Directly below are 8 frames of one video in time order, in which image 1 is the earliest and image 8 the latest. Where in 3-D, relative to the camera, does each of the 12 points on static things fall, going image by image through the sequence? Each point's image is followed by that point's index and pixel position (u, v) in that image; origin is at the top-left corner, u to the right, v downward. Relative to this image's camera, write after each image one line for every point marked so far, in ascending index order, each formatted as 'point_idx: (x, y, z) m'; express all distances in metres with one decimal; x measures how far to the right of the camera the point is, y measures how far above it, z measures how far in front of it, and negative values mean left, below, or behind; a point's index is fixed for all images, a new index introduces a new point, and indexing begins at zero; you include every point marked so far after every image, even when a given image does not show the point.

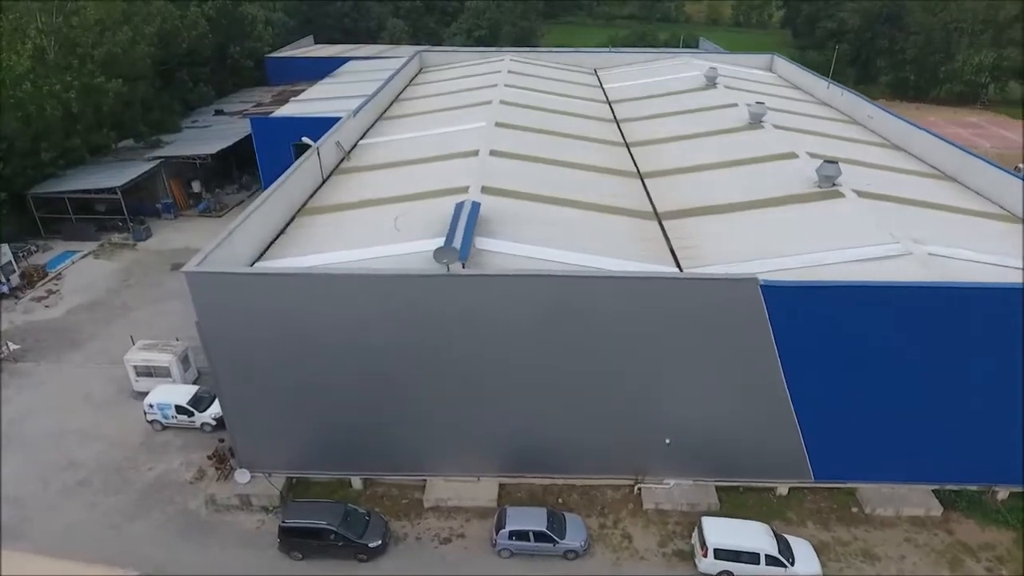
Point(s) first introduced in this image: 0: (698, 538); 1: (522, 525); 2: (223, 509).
0: (+3.3, -4.4, +11.7) m
1: (+0.2, -4.2, +11.9) m
2: (-5.7, -4.4, +13.1) m
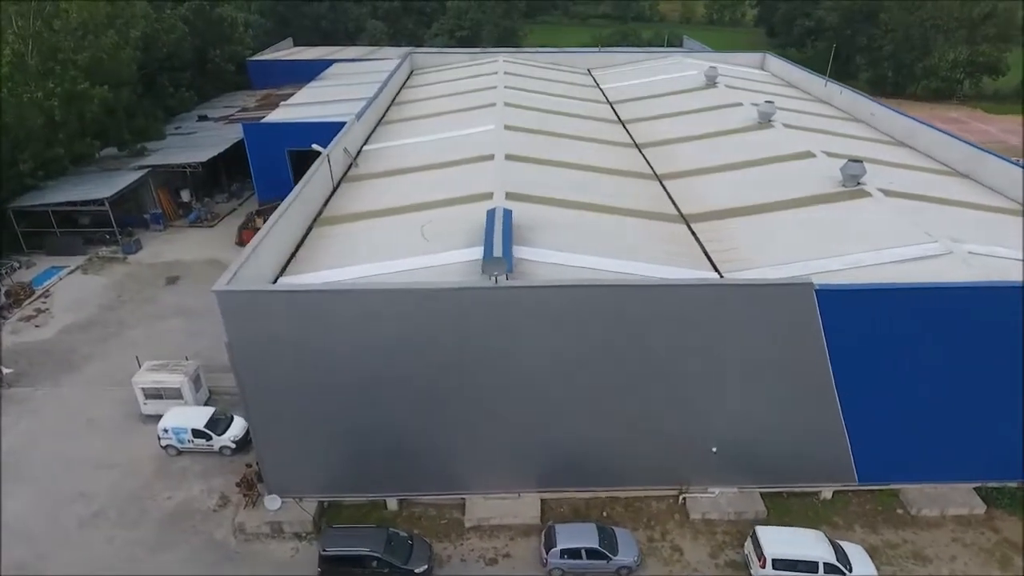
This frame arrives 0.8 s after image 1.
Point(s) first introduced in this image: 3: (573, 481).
0: (+4.2, -4.5, +11.5) m
1: (+1.1, -4.4, +11.5) m
2: (-4.8, -4.7, +12.5) m
3: (+1.2, -3.8, +12.9) m
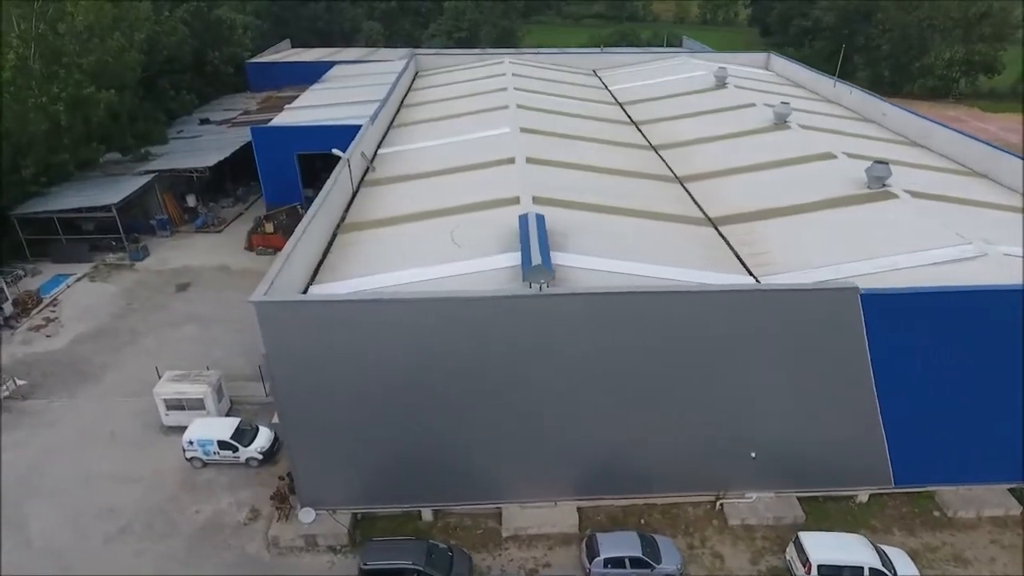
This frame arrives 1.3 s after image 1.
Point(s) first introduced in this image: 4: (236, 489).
0: (+4.9, -4.6, +11.4) m
1: (+1.8, -4.5, +11.4) m
2: (-4.1, -4.9, +12.3) m
3: (+1.9, -3.9, +12.8) m
4: (-5.7, -4.1, +13.6) m
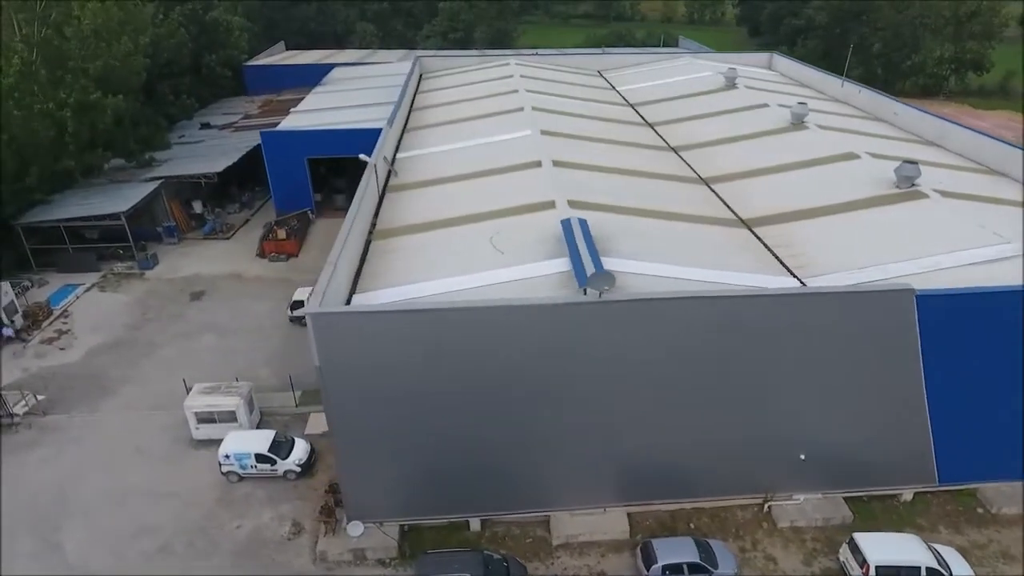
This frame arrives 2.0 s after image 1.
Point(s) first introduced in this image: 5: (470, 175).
0: (+5.9, -4.6, +11.5) m
1: (+2.8, -4.6, +11.3) m
2: (-3.2, -5.0, +12.0) m
3: (+2.8, -3.9, +12.7) m
4: (-4.7, -4.3, +13.4) m
5: (-1.1, +2.9, +17.2) m
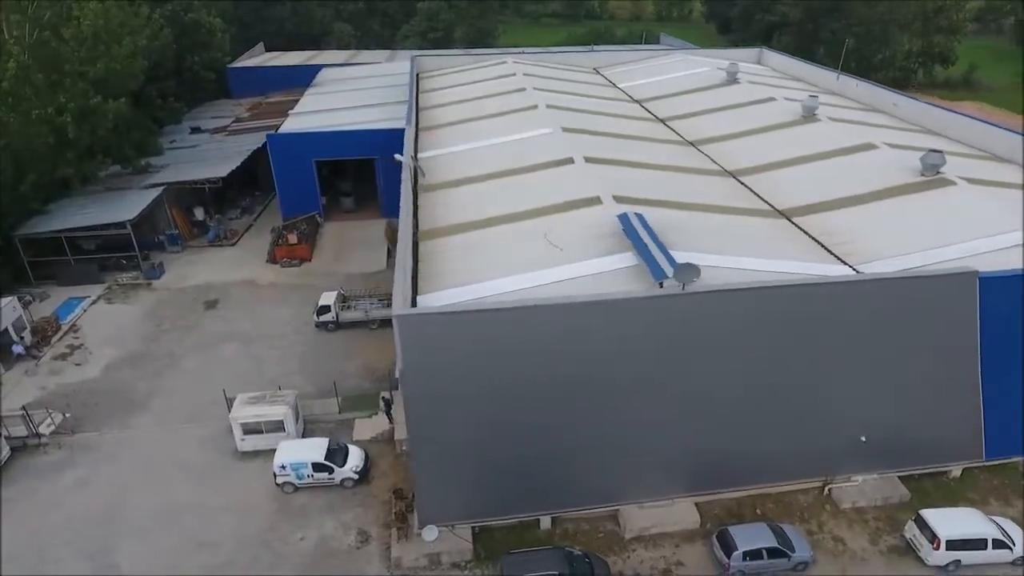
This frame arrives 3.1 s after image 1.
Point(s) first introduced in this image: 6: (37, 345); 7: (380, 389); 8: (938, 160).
0: (+7.3, -4.4, +11.8) m
1: (+4.2, -4.4, +11.5) m
2: (-1.8, -5.1, +11.9) m
3: (+4.1, -3.8, +12.9) m
4: (-3.5, -4.4, +13.1) m
5: (-0.3, +3.0, +17.1) m
6: (-13.0, -1.6, +18.2) m
7: (-3.3, -2.5, +16.3) m
8: (+10.1, +3.0, +15.8) m
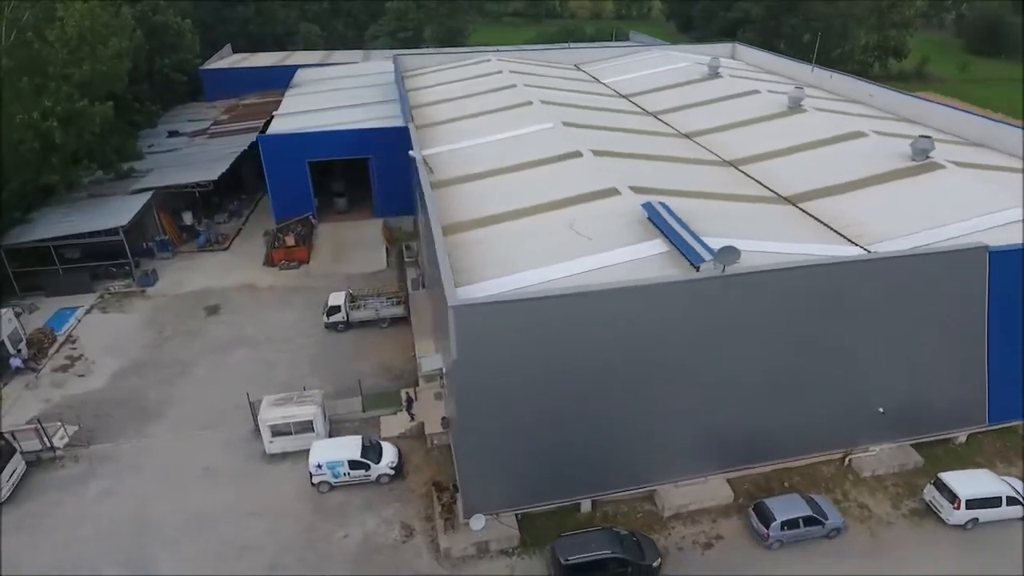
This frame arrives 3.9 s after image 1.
0: (+8.1, -3.9, +12.5) m
1: (+5.0, -4.1, +12.0) m
2: (-0.9, -4.9, +12.0) m
3: (+4.9, -3.4, +13.4) m
4: (-2.7, -4.3, +13.1) m
5: (0.0, +3.1, +17.4) m
6: (-12.6, -1.8, +17.6) m
7: (-2.8, -2.4, +16.3) m
8: (+10.4, +3.6, +16.6) m
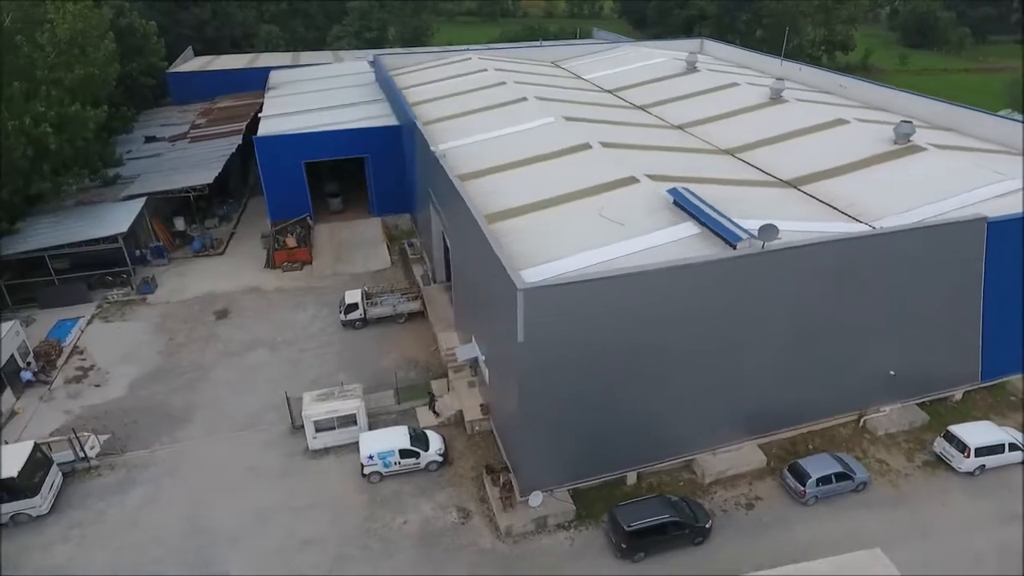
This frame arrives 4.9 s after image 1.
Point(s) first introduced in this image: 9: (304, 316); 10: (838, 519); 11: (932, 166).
0: (+9.1, -3.3, +13.8) m
1: (+6.1, -3.6, +13.0) m
2: (+0.2, -4.7, +12.5) m
3: (+5.8, -2.9, +14.4) m
4: (-1.7, -4.2, +13.4) m
5: (+0.3, +3.4, +17.9) m
6: (-12.1, -2.1, +17.1) m
7: (-2.1, -2.3, +16.6) m
8: (+10.7, +4.3, +18.0) m
9: (-6.1, -0.8, +19.4) m
10: (+6.3, -4.5, +12.9) m
11: (+10.5, +3.0, +16.8) m
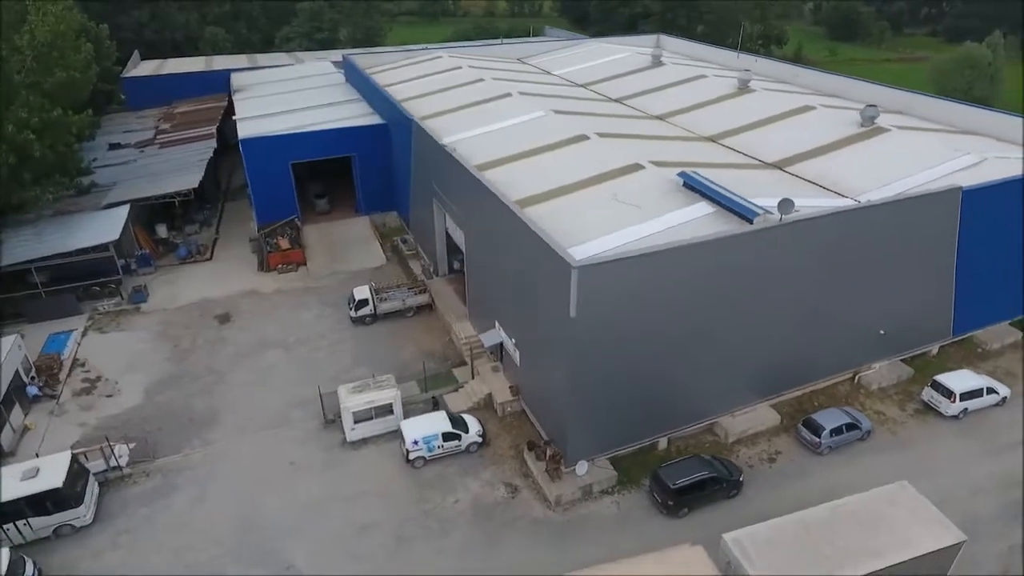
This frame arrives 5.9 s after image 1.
0: (+9.8, -2.4, +15.3) m
1: (+6.9, -2.9, +14.3) m
2: (+1.2, -4.3, +13.2) m
3: (+6.4, -2.3, +15.6) m
4: (-0.8, -3.9, +14.0) m
5: (+0.3, +3.8, +18.6) m
6: (-11.6, -2.4, +16.6) m
7: (-1.6, -2.0, +17.1) m
8: (+10.6, +5.2, +19.7) m
9: (-5.9, -0.8, +19.4) m
10: (+7.2, -3.8, +14.2) m
11: (+10.6, +3.9, +18.5) m
